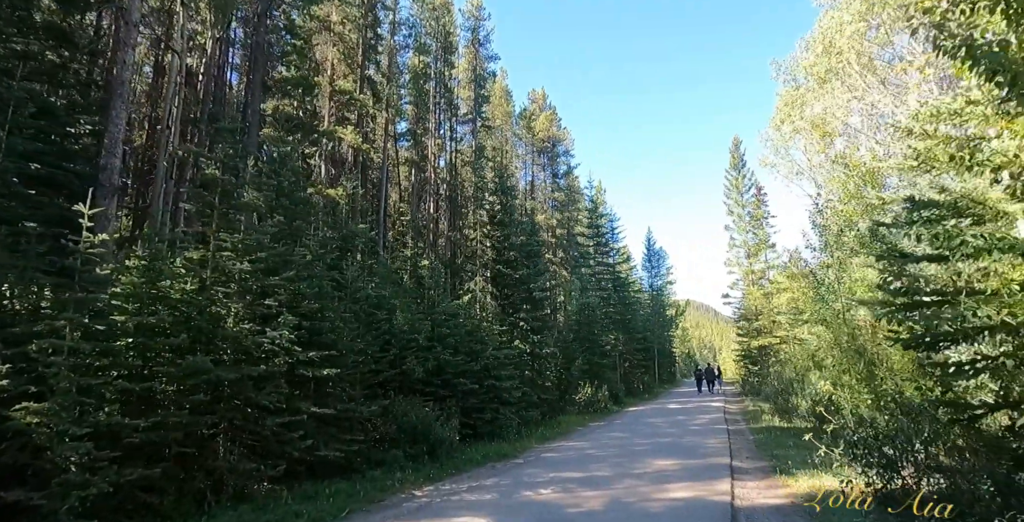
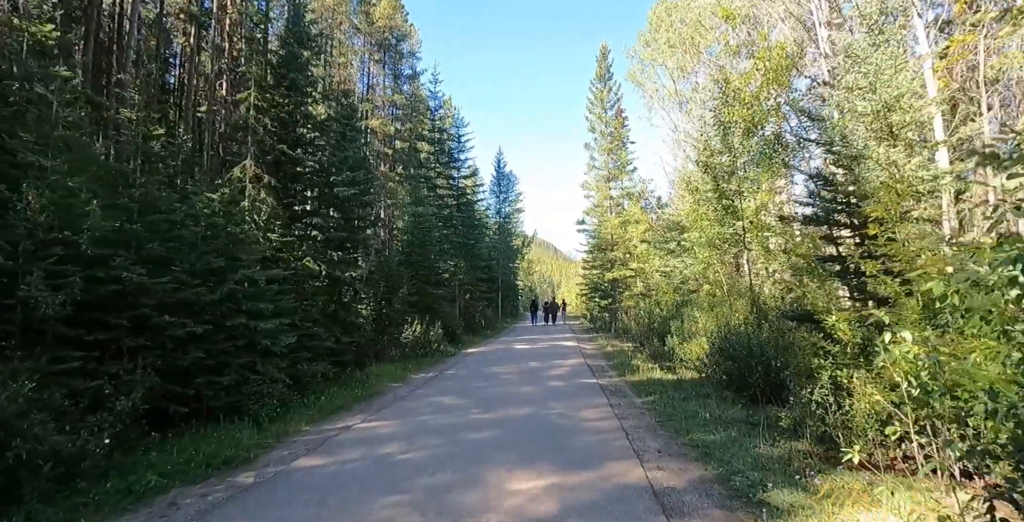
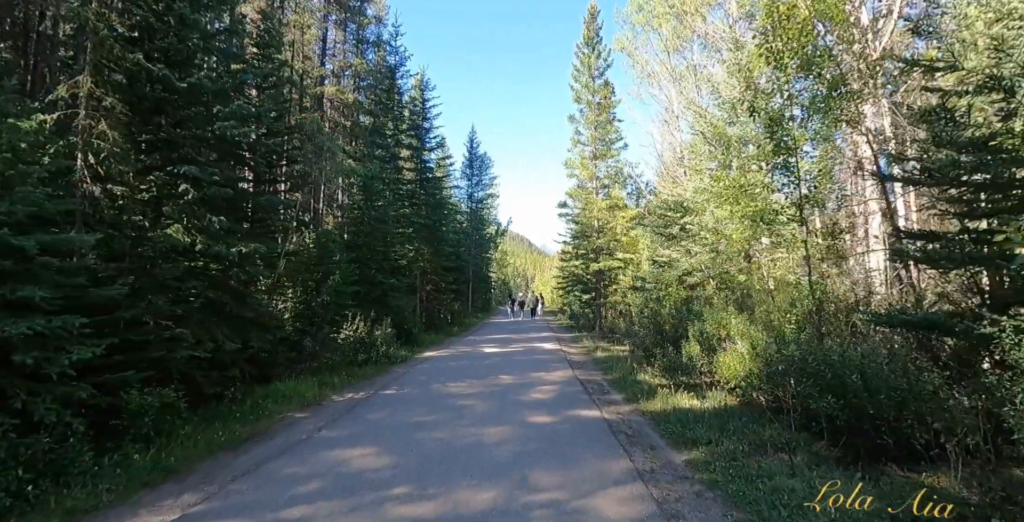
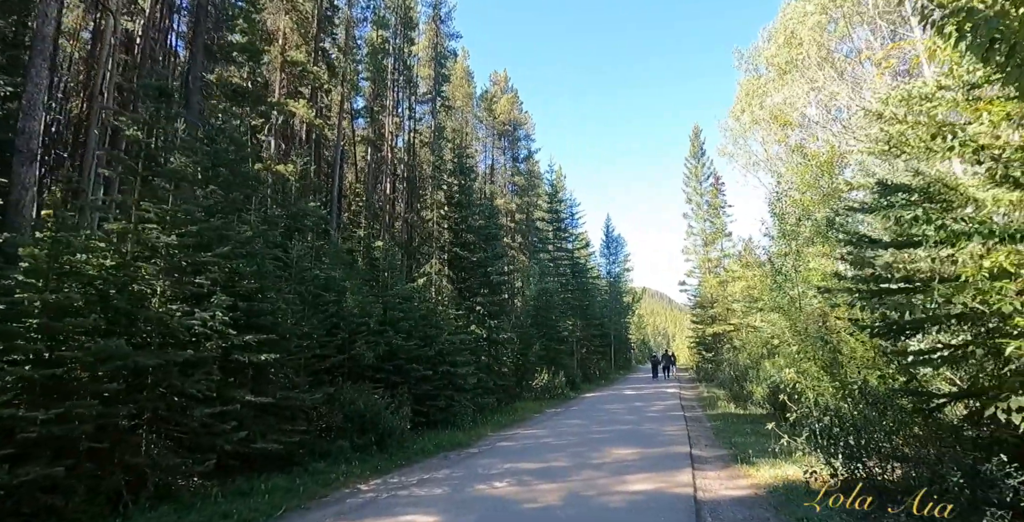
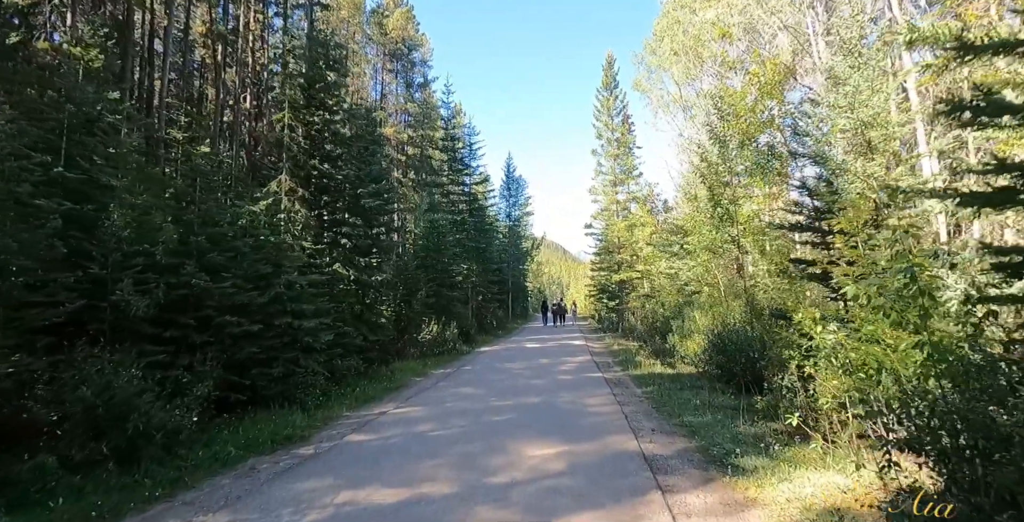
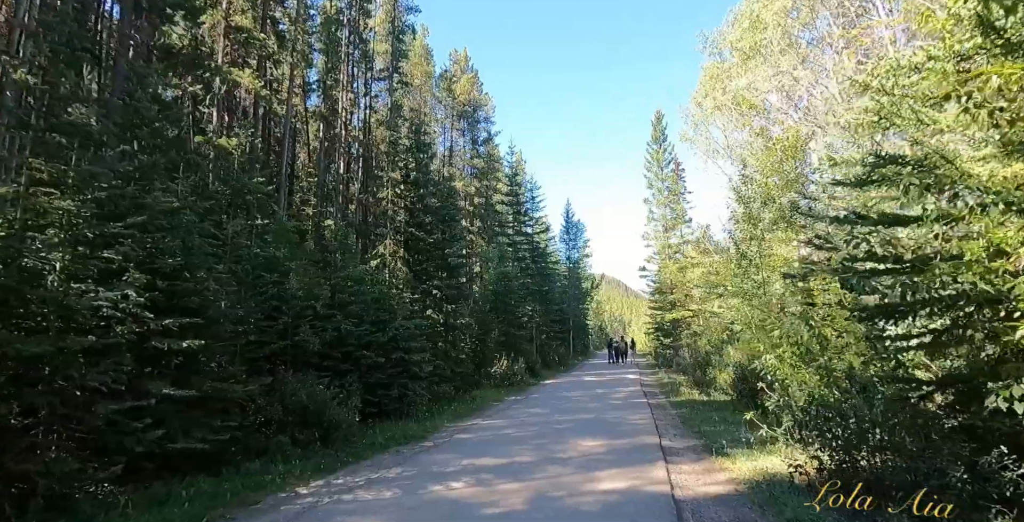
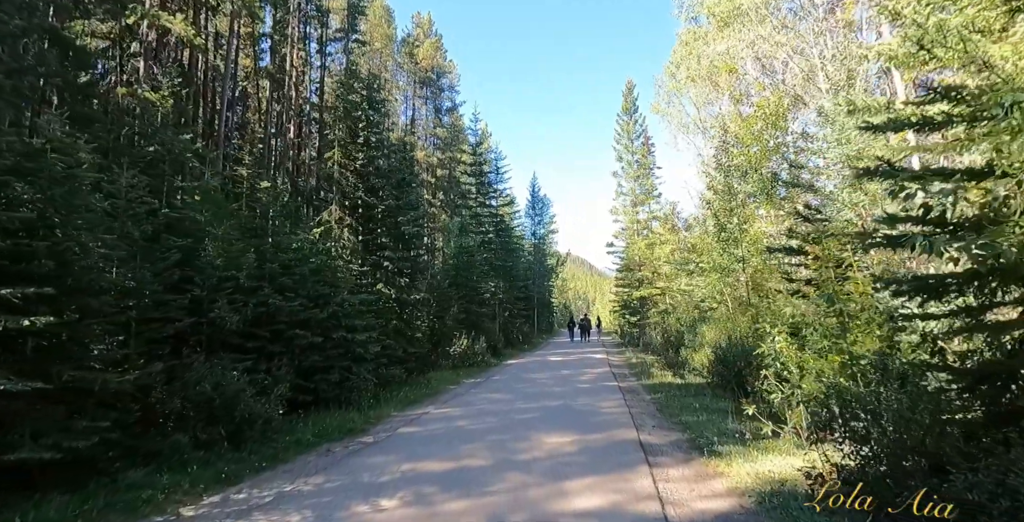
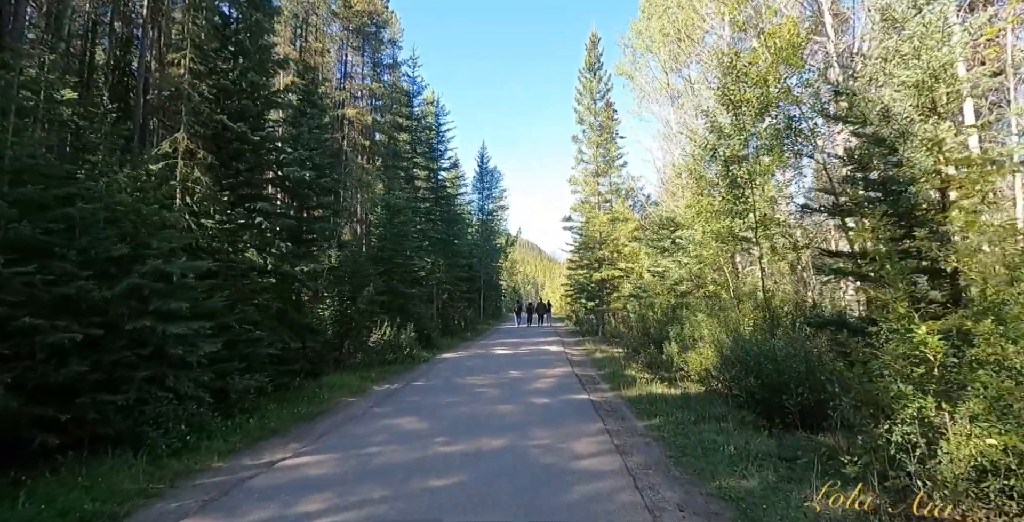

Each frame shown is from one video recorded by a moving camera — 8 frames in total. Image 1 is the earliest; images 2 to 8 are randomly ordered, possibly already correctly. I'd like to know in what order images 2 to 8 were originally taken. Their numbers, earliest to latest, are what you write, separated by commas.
4, 6, 7, 5, 2, 8, 3
